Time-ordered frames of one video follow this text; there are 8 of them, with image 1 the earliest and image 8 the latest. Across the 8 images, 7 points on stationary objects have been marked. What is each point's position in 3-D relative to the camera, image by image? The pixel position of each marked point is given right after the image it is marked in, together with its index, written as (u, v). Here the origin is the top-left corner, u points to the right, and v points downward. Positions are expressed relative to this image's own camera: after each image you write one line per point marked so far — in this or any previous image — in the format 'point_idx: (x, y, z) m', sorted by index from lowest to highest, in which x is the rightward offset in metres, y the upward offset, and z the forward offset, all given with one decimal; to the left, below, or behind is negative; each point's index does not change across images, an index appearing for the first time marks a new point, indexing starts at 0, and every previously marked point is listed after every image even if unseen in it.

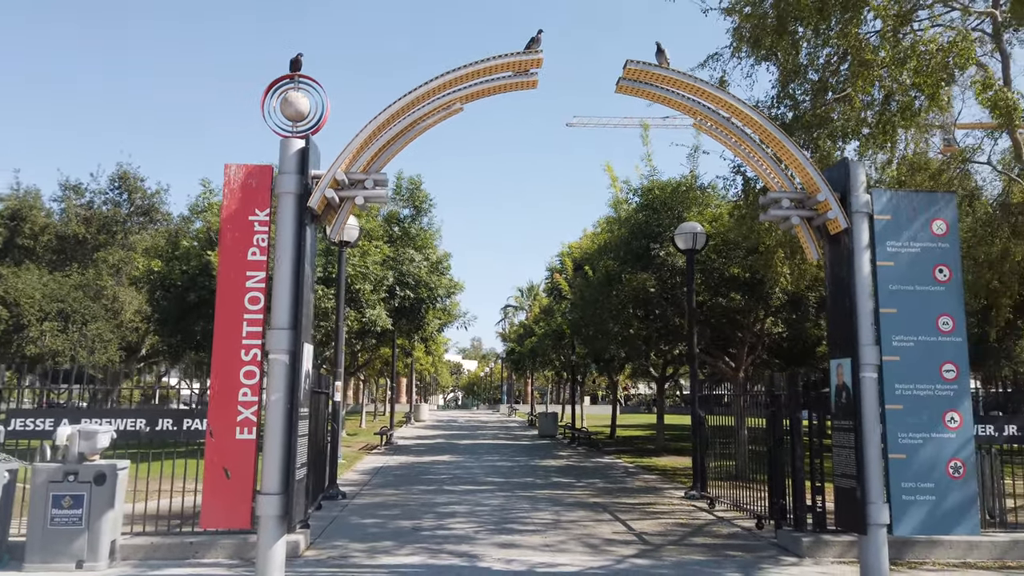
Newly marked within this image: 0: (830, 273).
0: (+3.6, +0.2, +8.8) m
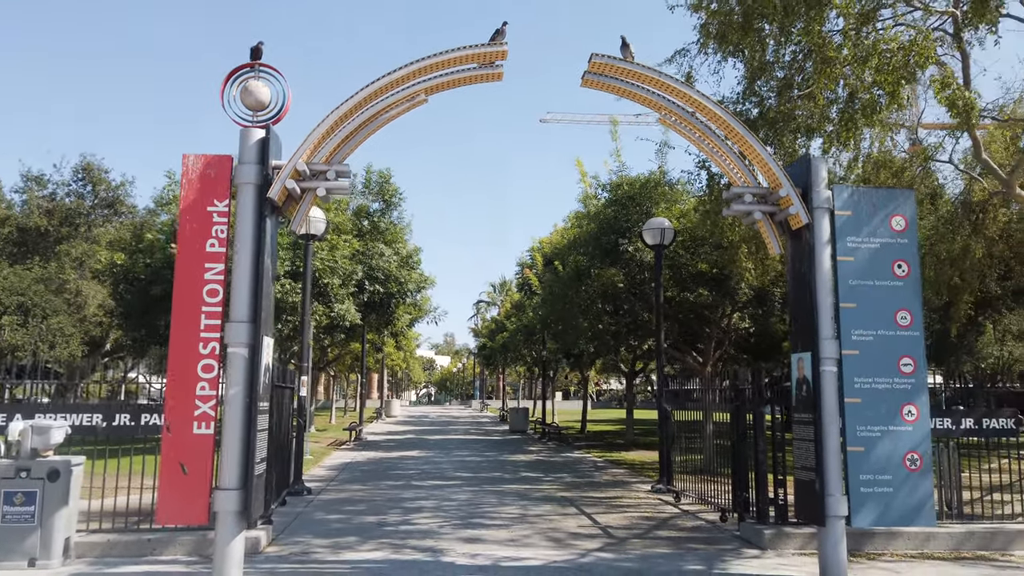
0: (+3.2, +0.2, +8.9) m
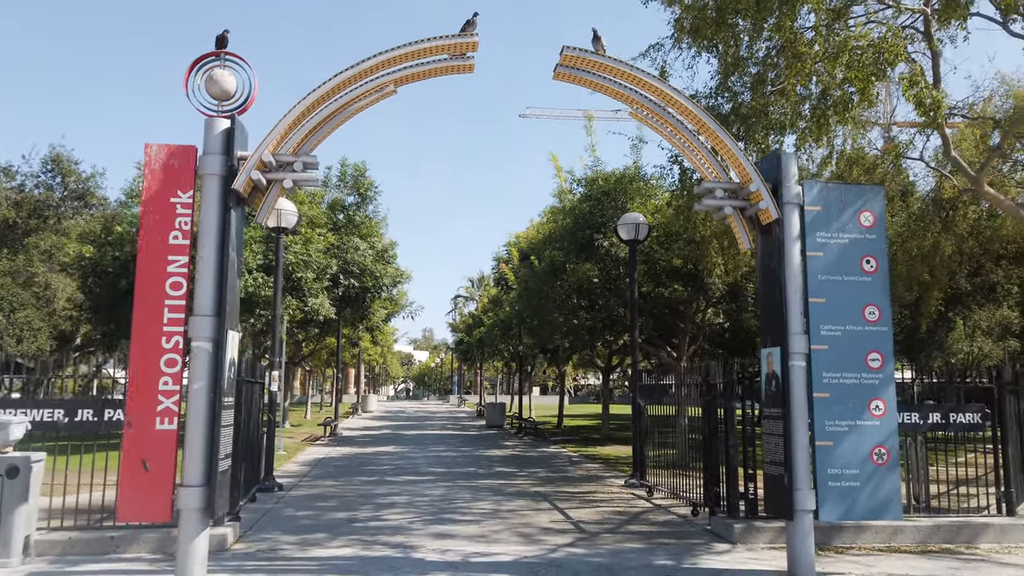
0: (+2.9, +0.3, +8.9) m
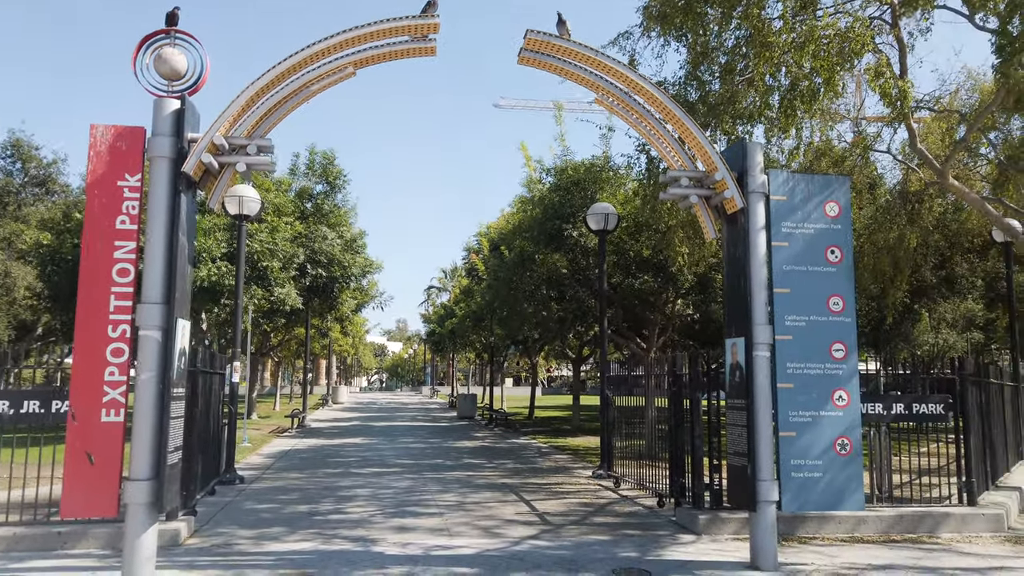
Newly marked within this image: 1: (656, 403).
0: (+2.5, +0.4, +8.8) m
1: (+2.4, -1.9, +12.6) m
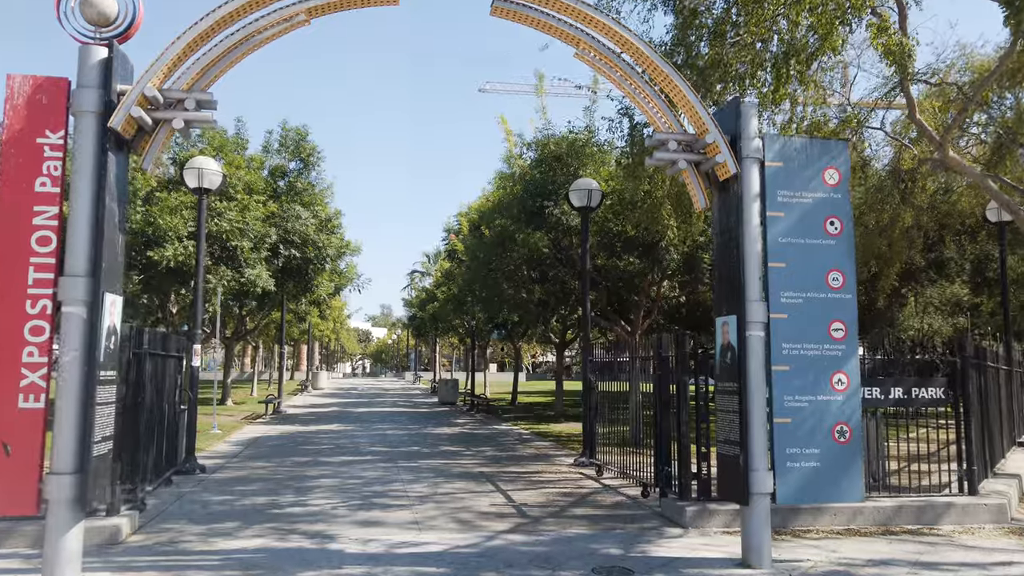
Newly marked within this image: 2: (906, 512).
0: (+2.2, +0.7, +8.1) m
1: (+2.0, -1.5, +11.9) m
2: (+4.9, -2.8, +9.6) m
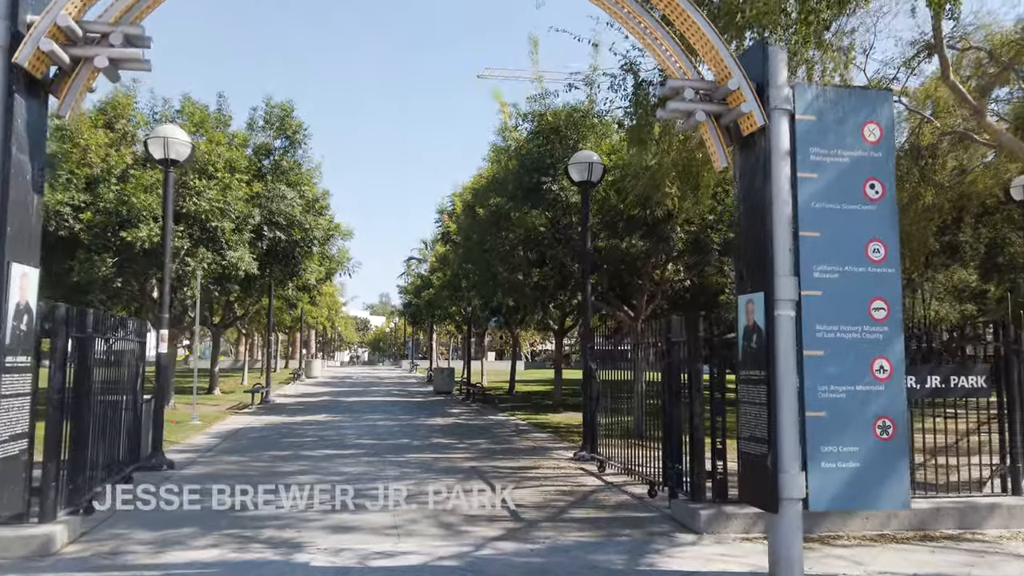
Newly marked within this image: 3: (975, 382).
0: (+2.1, +0.9, +7.0) m
1: (+1.9, -1.2, +10.9) m
2: (+4.8, -2.5, +8.6) m
3: (+5.5, -1.1, +9.2) m
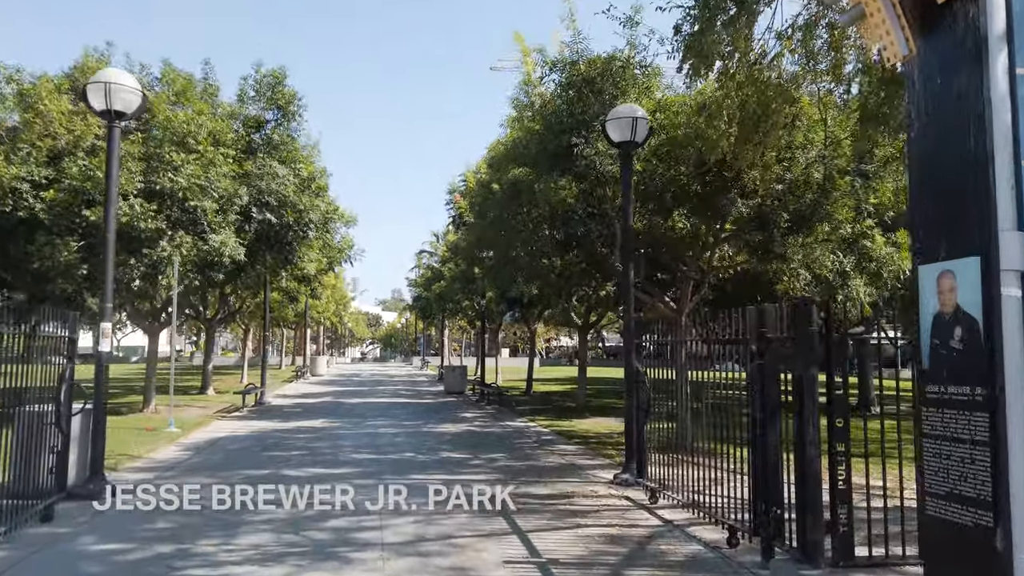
0: (+2.3, +1.1, +4.4) m
1: (+2.2, -1.0, +8.3) m
2: (+5.1, -2.3, +6.0) m
3: (+5.9, -0.9, +6.6) m
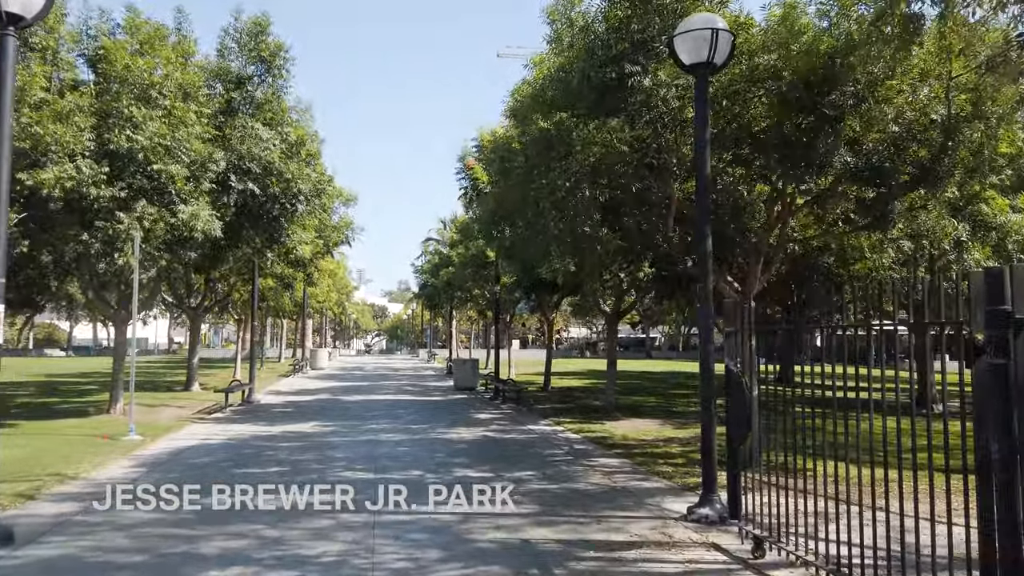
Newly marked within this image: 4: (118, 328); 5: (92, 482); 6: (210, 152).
0: (+2.7, +1.4, +1.5) m
1: (+2.7, -0.7, +5.5) m
2: (+5.5, -2.0, +3.1) m
3: (+6.2, -0.6, +3.7) m
4: (-9.3, -1.0, +18.0) m
5: (-5.7, -2.6, +10.3) m
6: (-6.3, +2.8, +15.8) m
